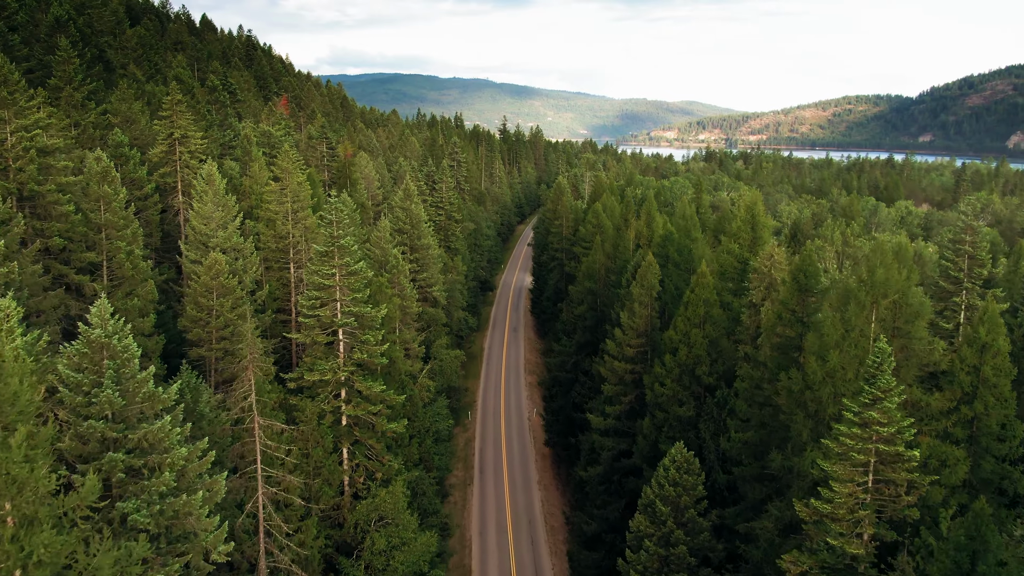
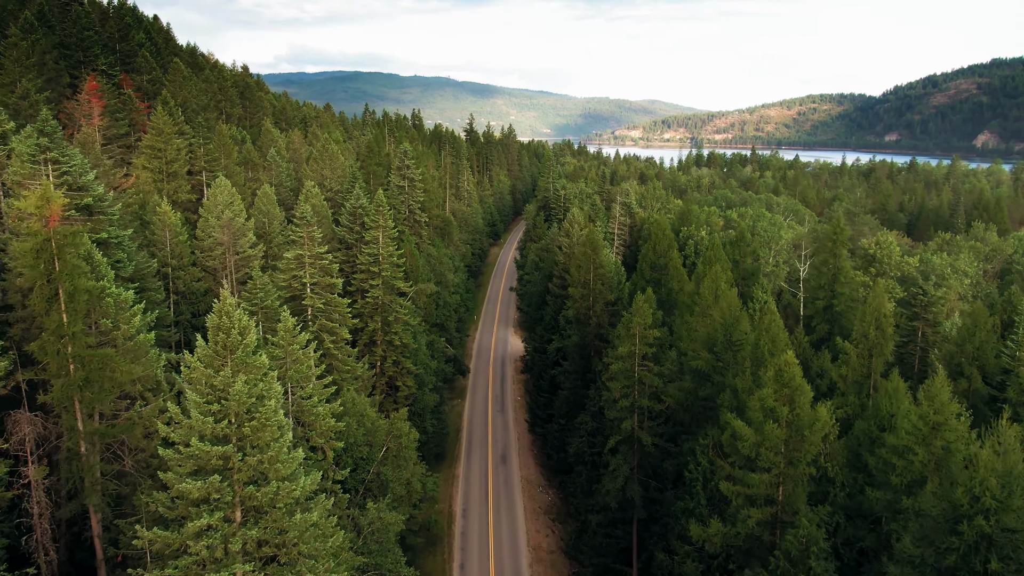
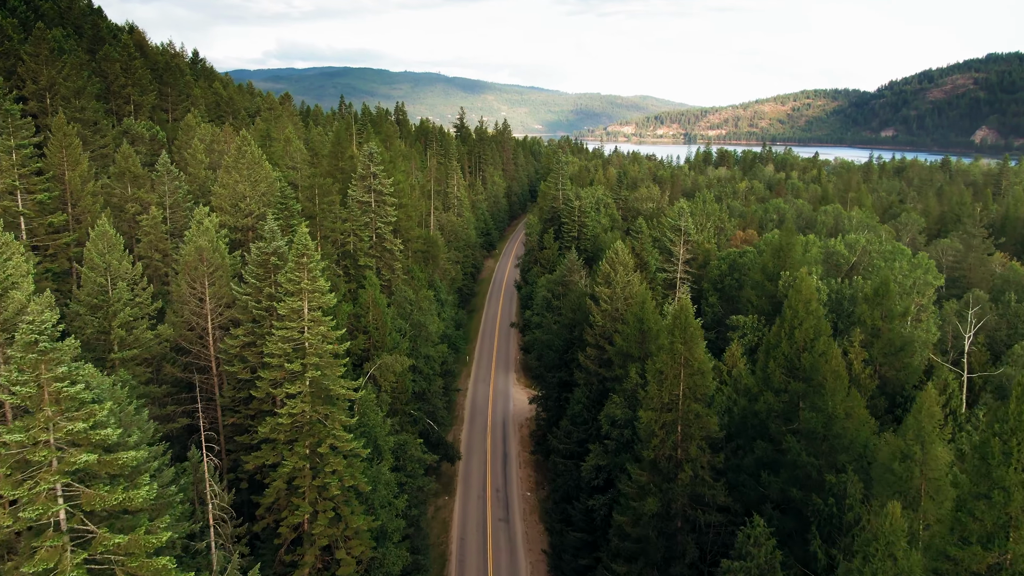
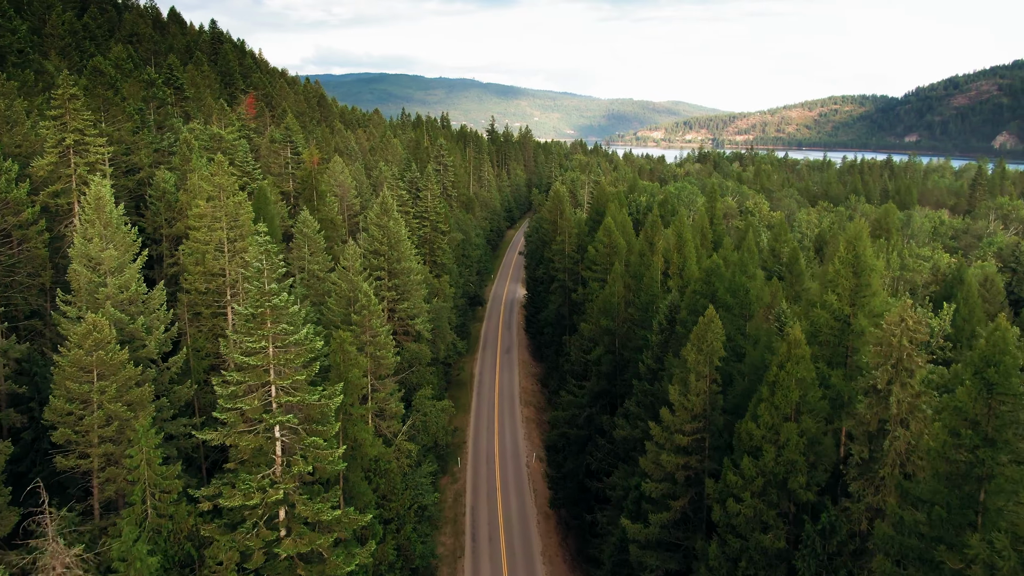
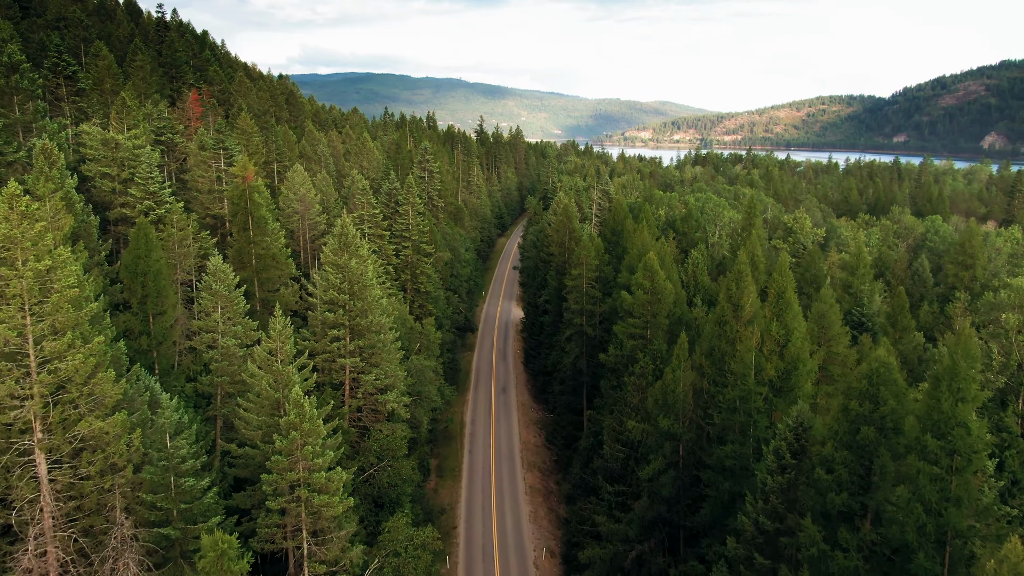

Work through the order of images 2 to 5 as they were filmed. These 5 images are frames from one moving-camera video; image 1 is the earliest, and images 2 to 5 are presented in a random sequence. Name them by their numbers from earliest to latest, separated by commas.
4, 5, 2, 3
